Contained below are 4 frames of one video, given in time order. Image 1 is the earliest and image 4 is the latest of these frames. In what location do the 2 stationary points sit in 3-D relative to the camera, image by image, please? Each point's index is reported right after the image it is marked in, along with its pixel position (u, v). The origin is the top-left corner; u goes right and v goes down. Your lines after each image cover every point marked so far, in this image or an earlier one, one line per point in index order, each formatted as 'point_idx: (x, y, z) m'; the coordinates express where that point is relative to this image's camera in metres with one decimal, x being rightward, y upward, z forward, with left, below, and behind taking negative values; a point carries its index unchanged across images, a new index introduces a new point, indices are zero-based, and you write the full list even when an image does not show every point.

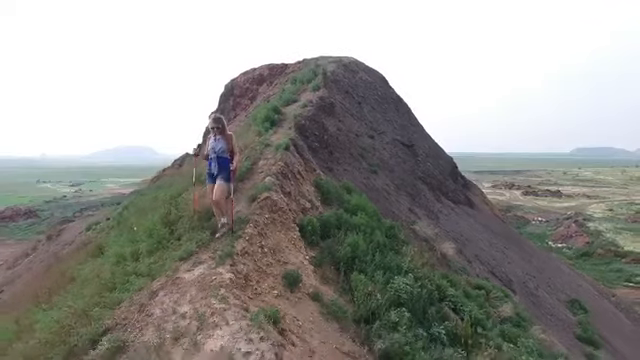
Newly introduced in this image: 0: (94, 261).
0: (-2.9, -1.0, +7.4) m
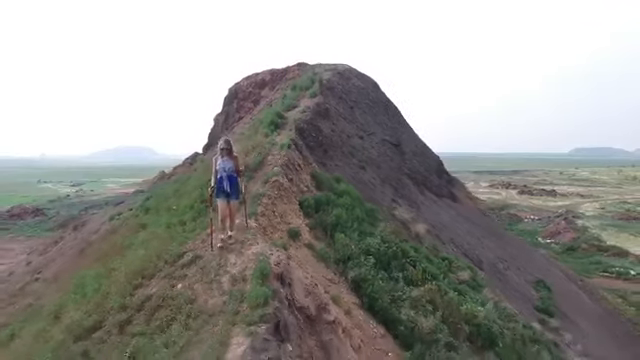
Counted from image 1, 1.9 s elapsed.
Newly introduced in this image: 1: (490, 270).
0: (-3.0, -0.9, +9.7) m
1: (+5.1, -2.7, +16.9) m
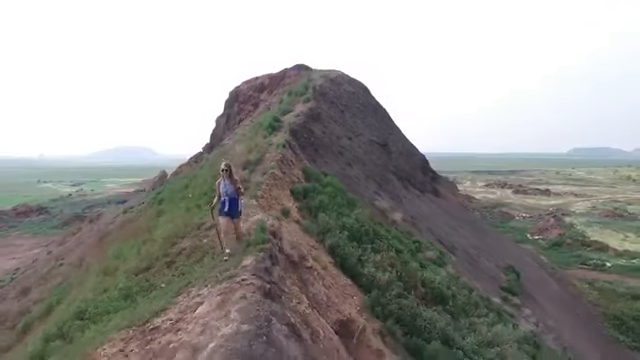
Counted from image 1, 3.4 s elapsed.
0: (-3.3, -0.7, +11.9) m
1: (+4.9, -2.6, +19.1) m
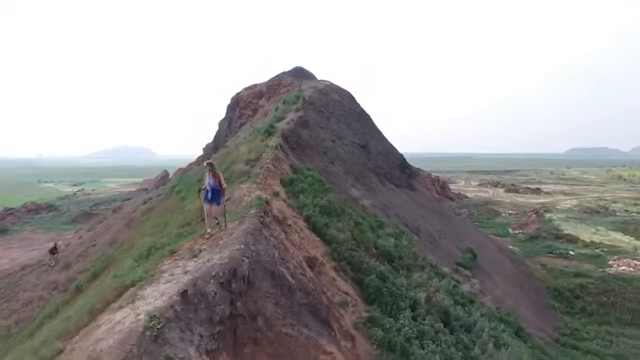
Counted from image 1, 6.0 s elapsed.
0: (-3.8, -0.5, +16.1) m
1: (+4.4, -2.4, +23.3) m
